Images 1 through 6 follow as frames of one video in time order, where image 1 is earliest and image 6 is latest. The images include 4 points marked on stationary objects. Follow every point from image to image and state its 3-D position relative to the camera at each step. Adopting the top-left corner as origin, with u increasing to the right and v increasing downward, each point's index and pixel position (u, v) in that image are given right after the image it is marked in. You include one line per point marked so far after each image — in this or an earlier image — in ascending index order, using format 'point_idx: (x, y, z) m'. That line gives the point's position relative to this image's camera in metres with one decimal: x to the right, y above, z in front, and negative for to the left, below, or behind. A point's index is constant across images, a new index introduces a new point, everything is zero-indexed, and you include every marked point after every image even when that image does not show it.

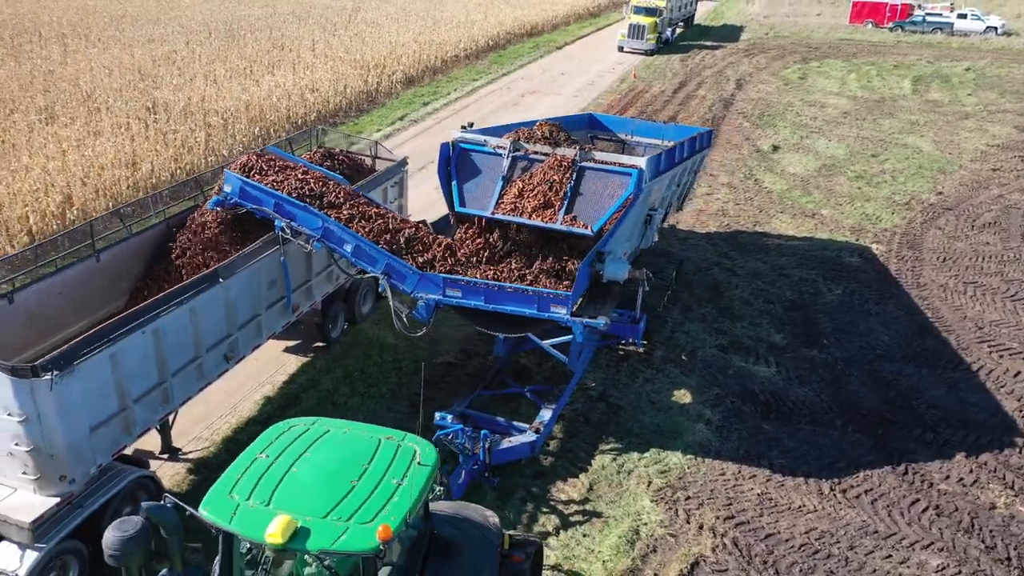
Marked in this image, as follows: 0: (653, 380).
0: (+1.5, -1.0, +9.1) m
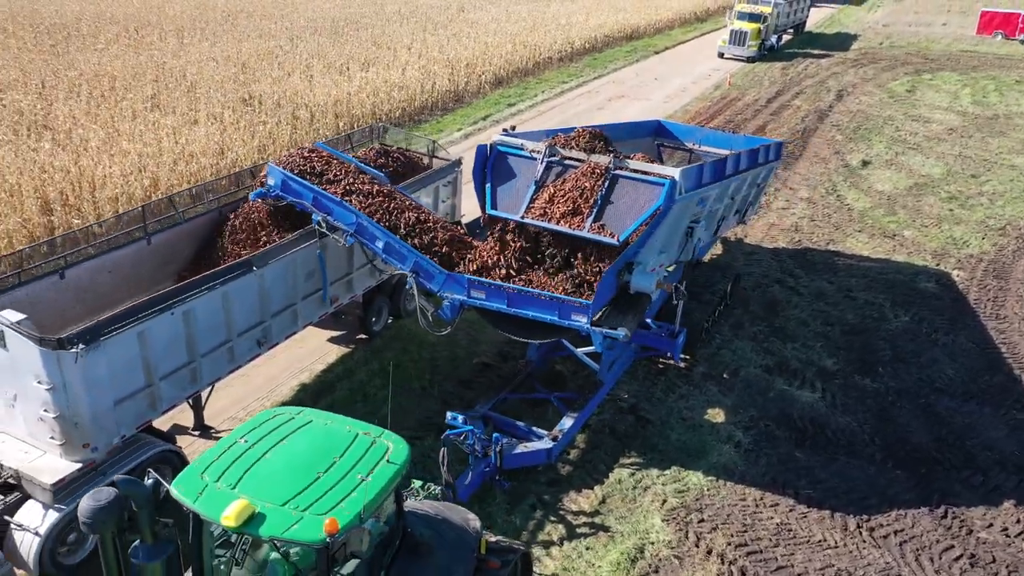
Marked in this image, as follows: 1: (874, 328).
0: (+1.9, -1.2, +8.8) m
1: (+4.5, -0.5, +10.2) m
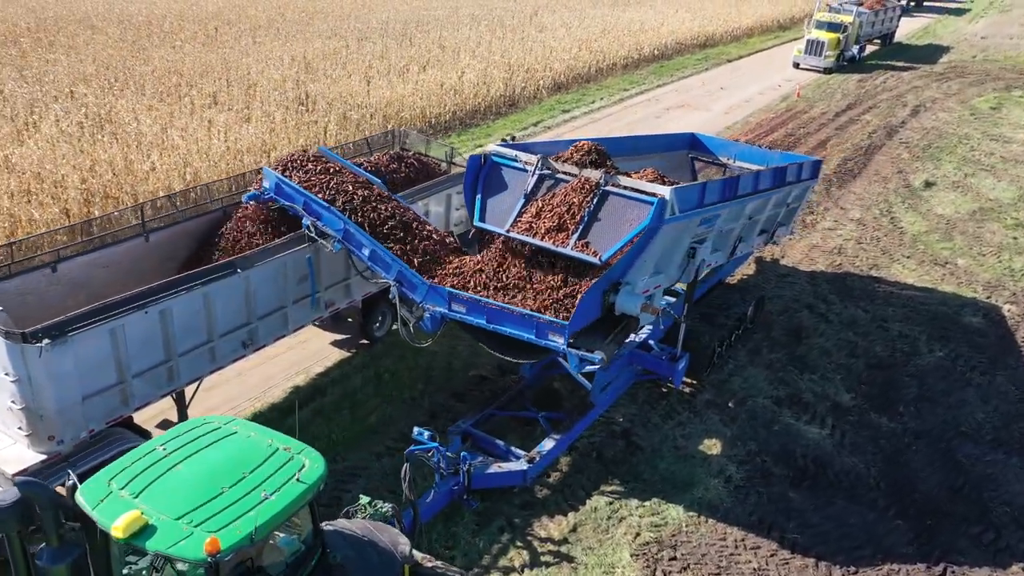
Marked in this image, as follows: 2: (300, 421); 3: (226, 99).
0: (+1.8, -1.4, +8.4) m
1: (+4.5, -0.9, +9.5) m
2: (-2.1, -1.3, +8.2) m
3: (-6.4, +4.2, +18.2) m
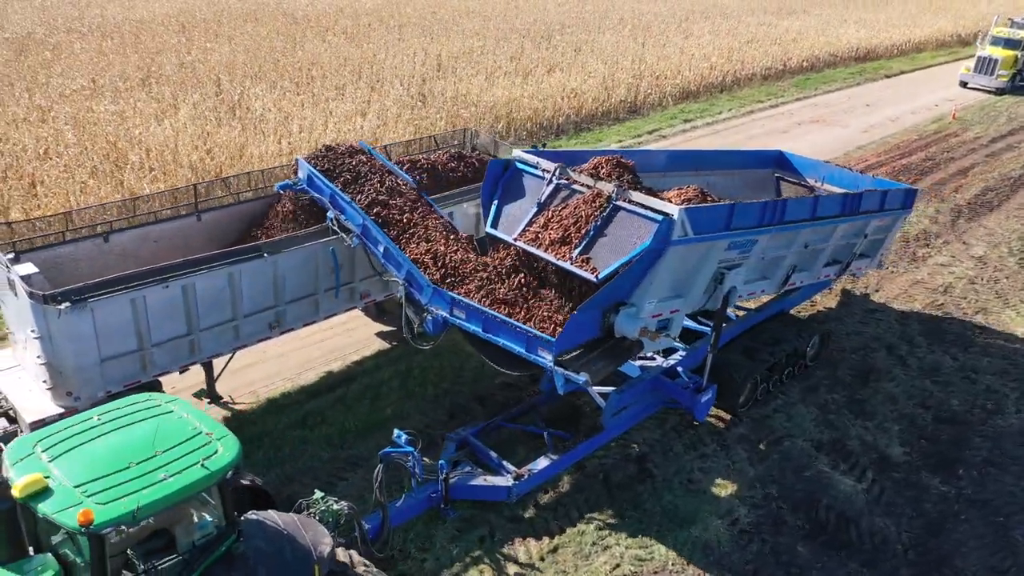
0: (+1.9, -1.6, +7.9) m
1: (+4.8, -1.4, +8.5) m
2: (-2.0, -1.2, +8.5) m
3: (-3.7, +4.6, +19.1) m
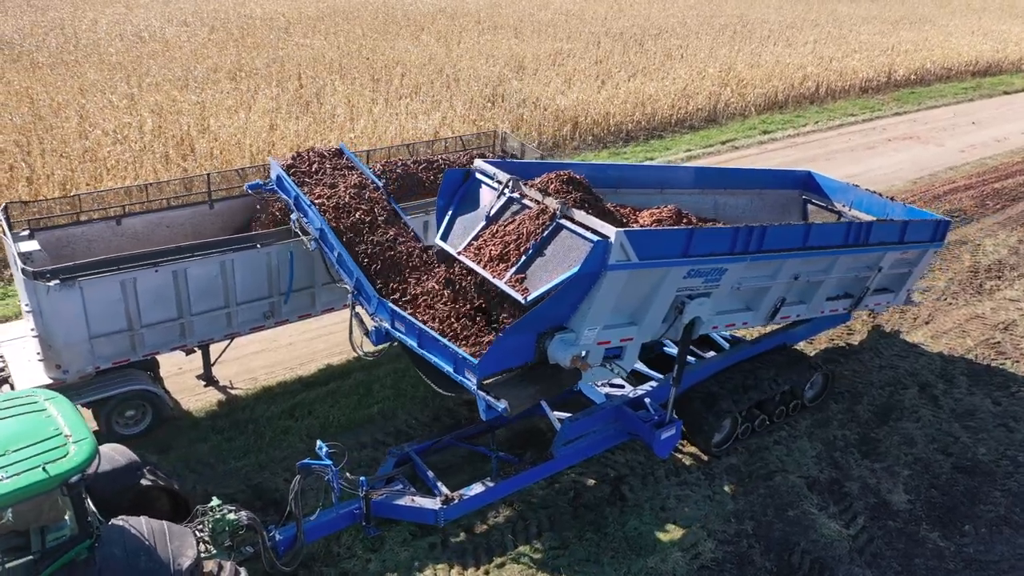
0: (+1.6, -1.8, +7.5) m
1: (+4.6, -1.7, +7.7) m
2: (-2.1, -1.1, +8.6) m
3: (-2.0, +4.7, +19.3) m
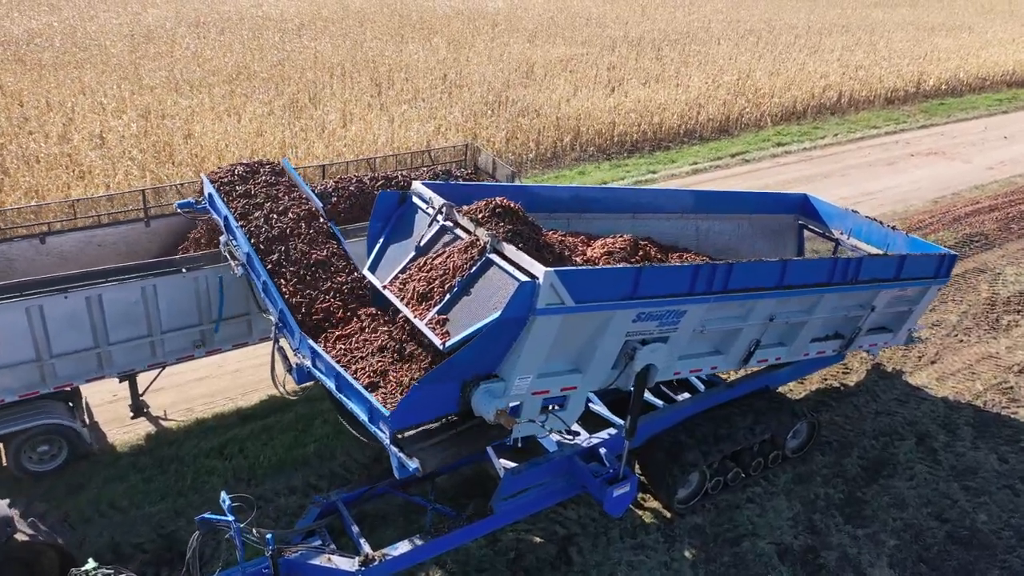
0: (+1.1, -2.2, +6.8) m
1: (+4.1, -2.1, +6.8) m
2: (-2.6, -1.4, +7.9) m
3: (-2.0, +4.4, +18.7) m
